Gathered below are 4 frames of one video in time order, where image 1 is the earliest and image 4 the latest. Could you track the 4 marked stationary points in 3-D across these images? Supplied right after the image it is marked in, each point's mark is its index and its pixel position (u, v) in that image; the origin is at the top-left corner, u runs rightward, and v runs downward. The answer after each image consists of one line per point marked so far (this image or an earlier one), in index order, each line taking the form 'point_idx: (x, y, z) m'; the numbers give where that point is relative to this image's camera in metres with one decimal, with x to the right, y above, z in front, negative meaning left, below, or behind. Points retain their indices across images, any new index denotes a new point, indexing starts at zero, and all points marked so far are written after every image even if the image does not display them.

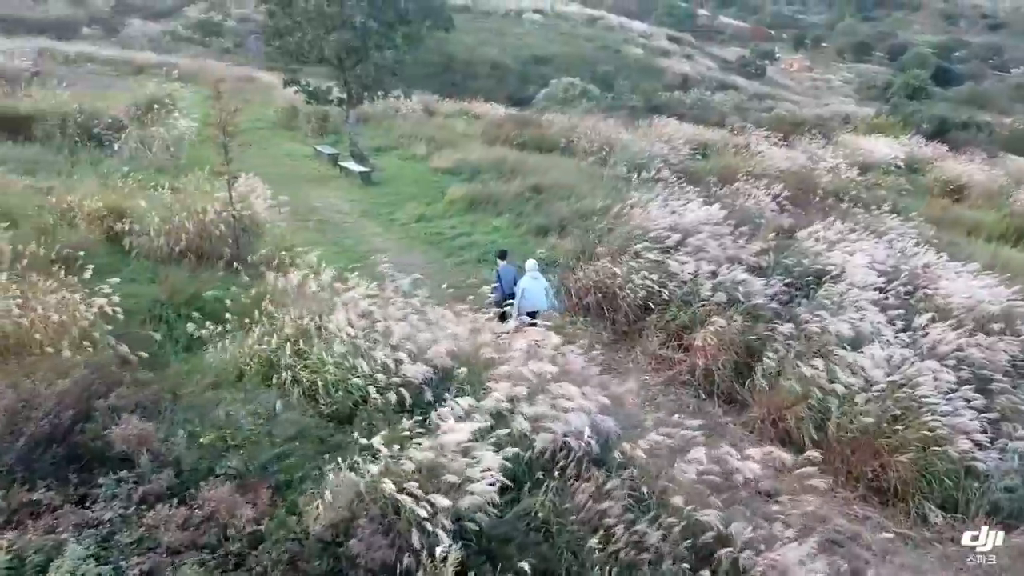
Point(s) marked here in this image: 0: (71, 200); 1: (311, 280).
0: (-4.7, +0.9, +10.5) m
1: (-1.6, +0.1, +7.9) m
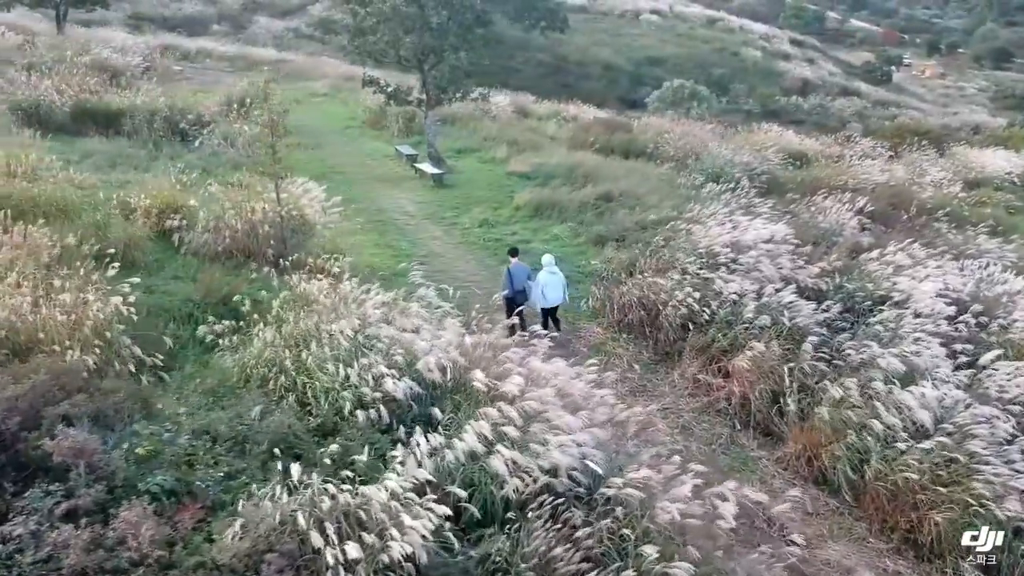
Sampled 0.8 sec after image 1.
0: (-4.1, +1.0, +10.7) m
1: (-1.4, 0.0, +7.8) m
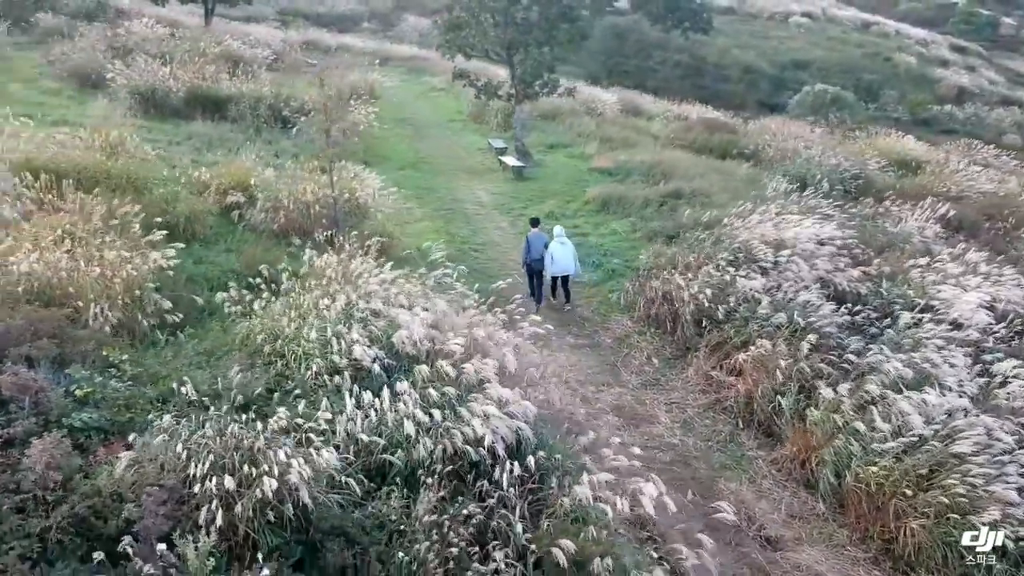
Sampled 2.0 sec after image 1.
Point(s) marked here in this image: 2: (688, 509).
0: (-3.5, +1.3, +11.4) m
1: (-1.4, +0.2, +8.1) m
2: (+1.2, -1.5, +6.8) m
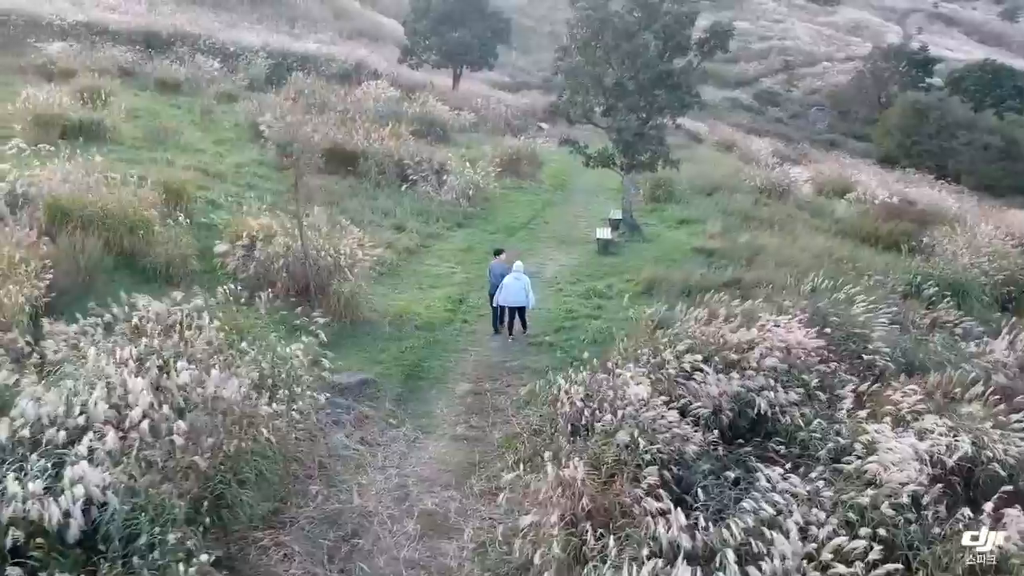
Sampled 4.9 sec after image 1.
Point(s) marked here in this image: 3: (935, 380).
0: (-3.4, +0.8, +11.7) m
1: (-2.6, -0.2, +7.8) m
2: (-0.7, -2.1, +5.7) m
3: (+3.4, -0.7, +7.9) m
